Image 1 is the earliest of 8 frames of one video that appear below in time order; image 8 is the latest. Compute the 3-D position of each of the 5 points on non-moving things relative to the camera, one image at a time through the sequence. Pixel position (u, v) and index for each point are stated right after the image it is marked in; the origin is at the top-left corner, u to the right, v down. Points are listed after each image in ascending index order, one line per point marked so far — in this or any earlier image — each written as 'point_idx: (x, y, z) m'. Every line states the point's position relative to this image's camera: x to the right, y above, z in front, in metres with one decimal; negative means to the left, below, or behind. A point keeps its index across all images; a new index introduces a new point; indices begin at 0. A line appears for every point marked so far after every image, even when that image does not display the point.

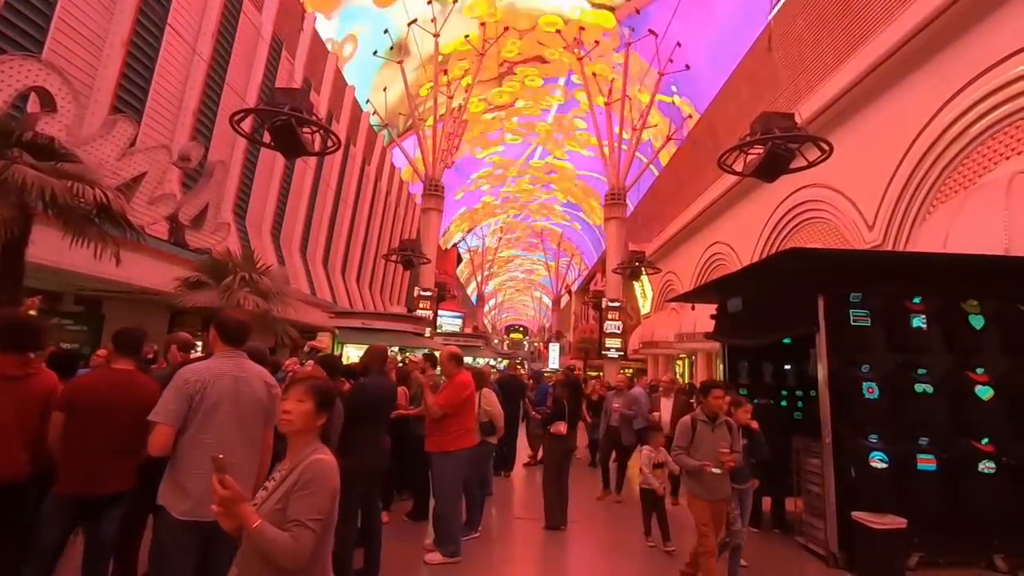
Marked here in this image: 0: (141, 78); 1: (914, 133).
0: (-8.9, +5.1, +13.1) m
1: (+8.9, +3.4, +12.1) m
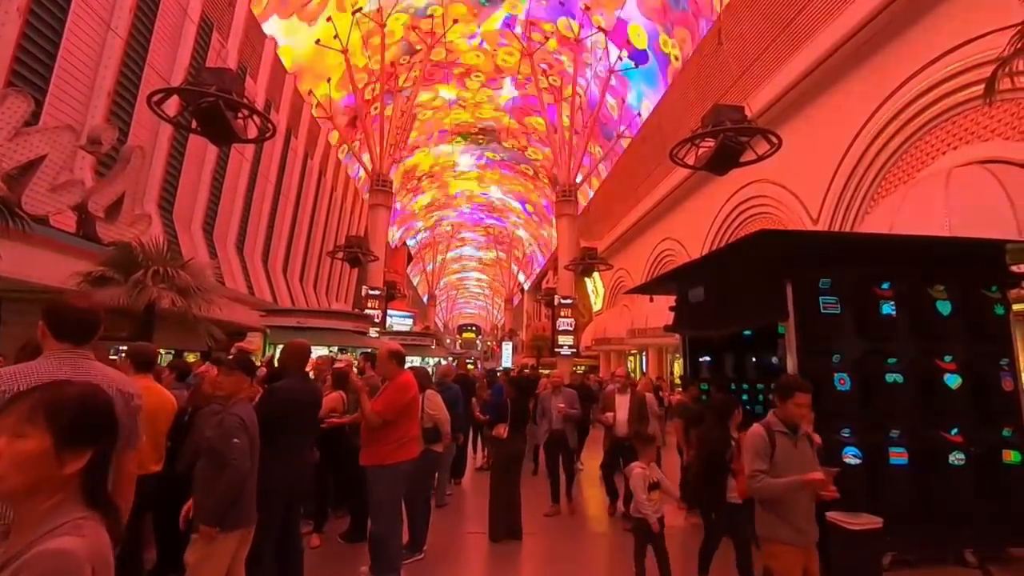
0: (-10.1, +5.1, +11.7) m
1: (+7.8, +3.6, +12.3) m
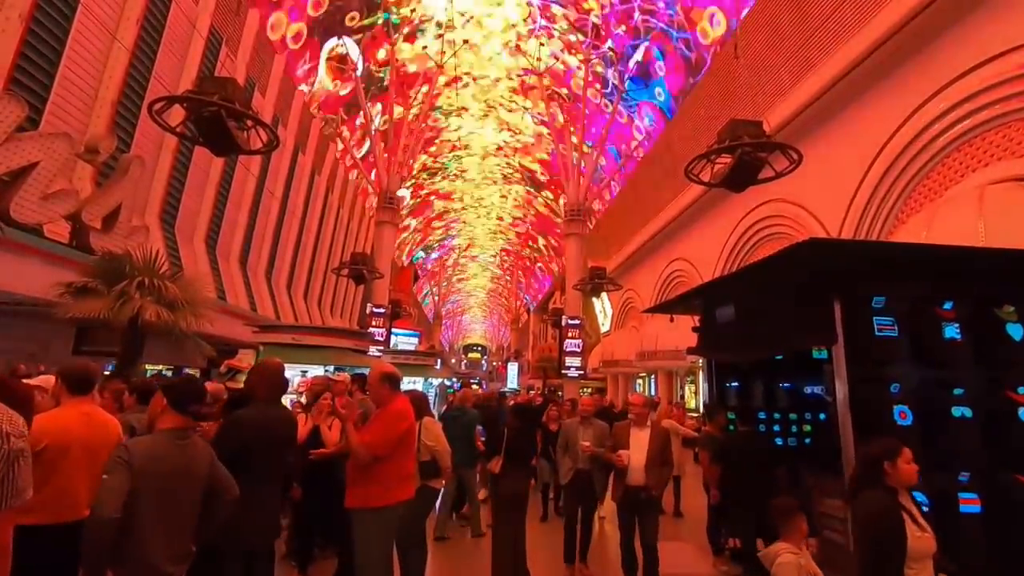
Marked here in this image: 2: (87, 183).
0: (-9.9, +4.8, +11.5) m
1: (+8.0, +3.1, +11.8) m
2: (-9.4, +2.3, +11.9) m
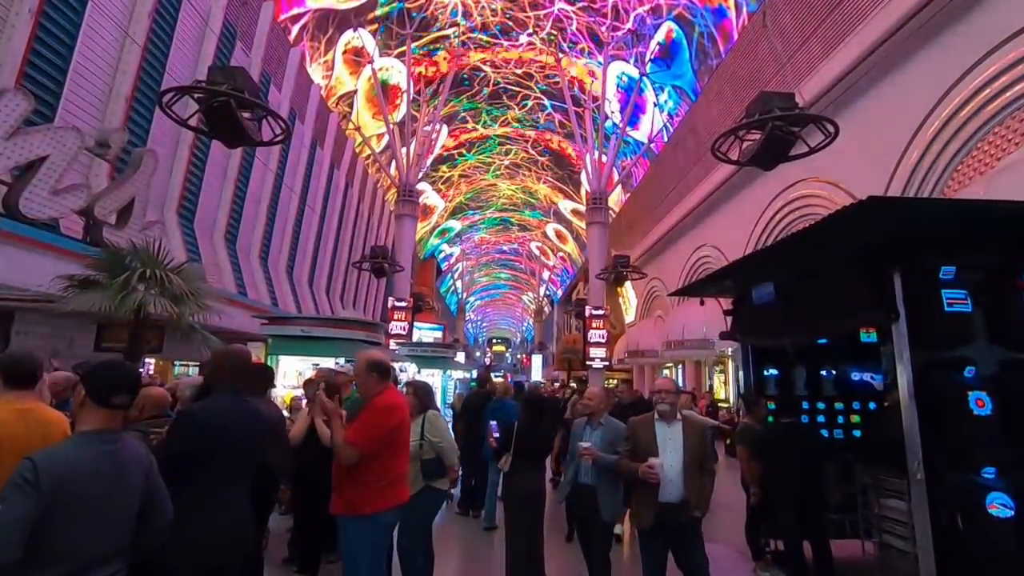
0: (-9.6, +4.9, +11.3) m
1: (+8.3, +3.5, +10.9) m
2: (-9.0, +2.4, +11.8) m
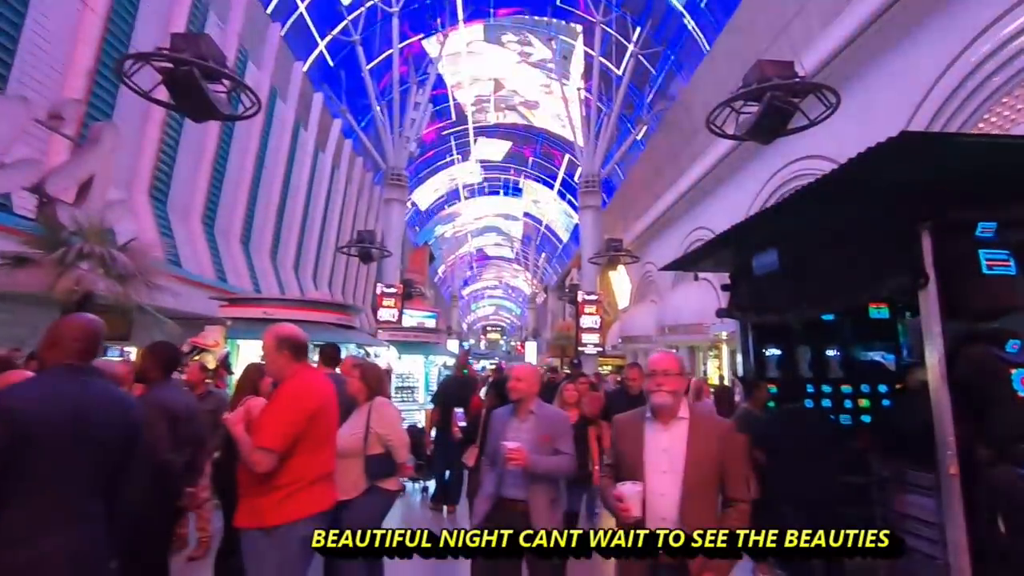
0: (-9.9, +5.2, +10.5) m
1: (+8.0, +4.0, +10.3) m
2: (-9.3, +2.8, +11.0) m
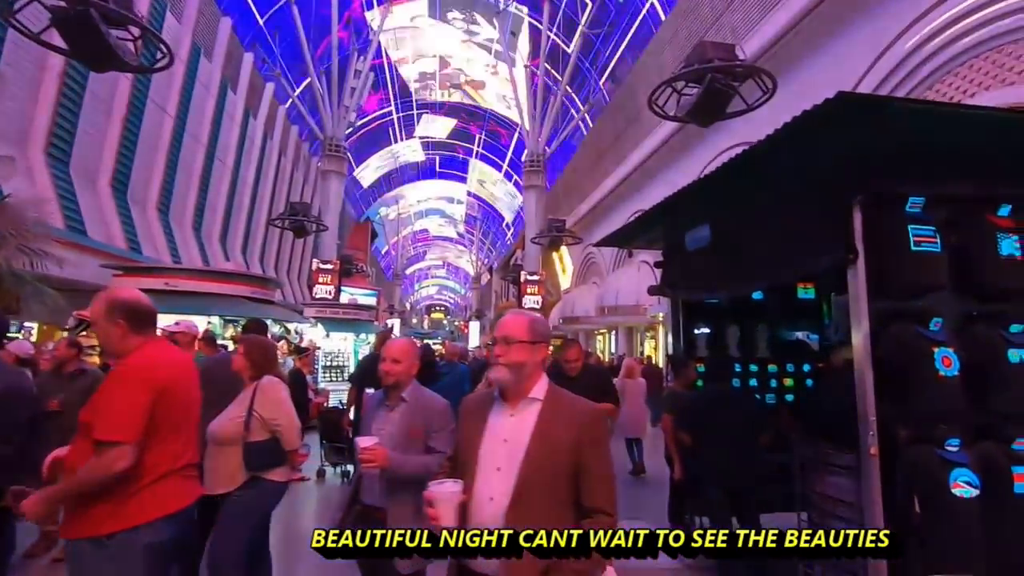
0: (-11.0, +5.9, +8.9) m
1: (+6.8, +4.3, +10.5) m
2: (-10.5, +3.4, +9.6) m
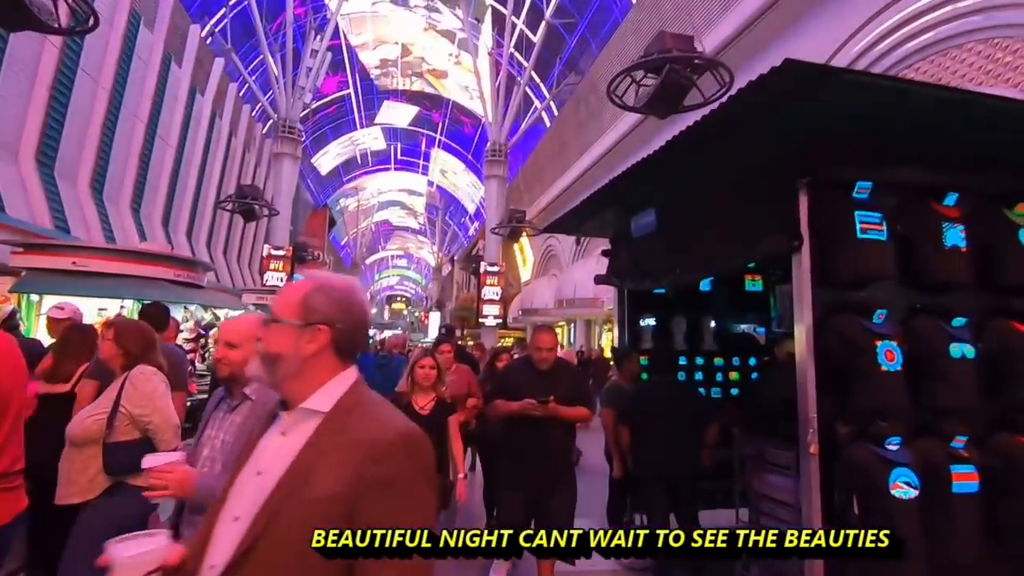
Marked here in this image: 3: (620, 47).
0: (-11.7, +6.2, +7.7) m
1: (+6.0, +4.4, +10.6) m
2: (-11.3, +3.7, +8.4) m
3: (+3.8, +8.6, +19.2) m
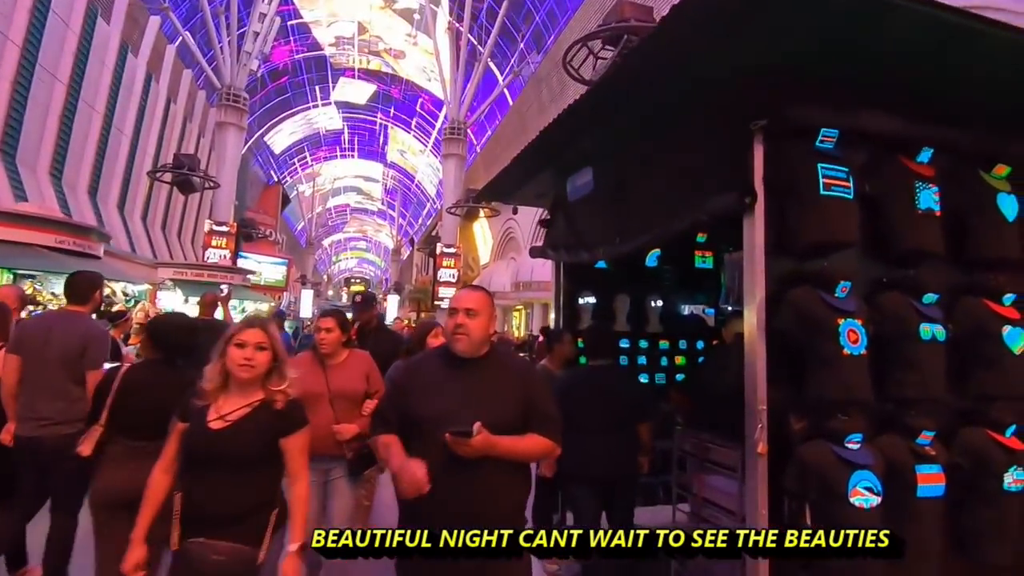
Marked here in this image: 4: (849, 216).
0: (-12.3, +6.7, +6.1) m
1: (+5.0, +4.7, +10.3) m
2: (-12.1, +4.2, +6.9) m
3: (+2.3, +9.2, +18.5) m
4: (+1.5, +0.3, +2.5) m
